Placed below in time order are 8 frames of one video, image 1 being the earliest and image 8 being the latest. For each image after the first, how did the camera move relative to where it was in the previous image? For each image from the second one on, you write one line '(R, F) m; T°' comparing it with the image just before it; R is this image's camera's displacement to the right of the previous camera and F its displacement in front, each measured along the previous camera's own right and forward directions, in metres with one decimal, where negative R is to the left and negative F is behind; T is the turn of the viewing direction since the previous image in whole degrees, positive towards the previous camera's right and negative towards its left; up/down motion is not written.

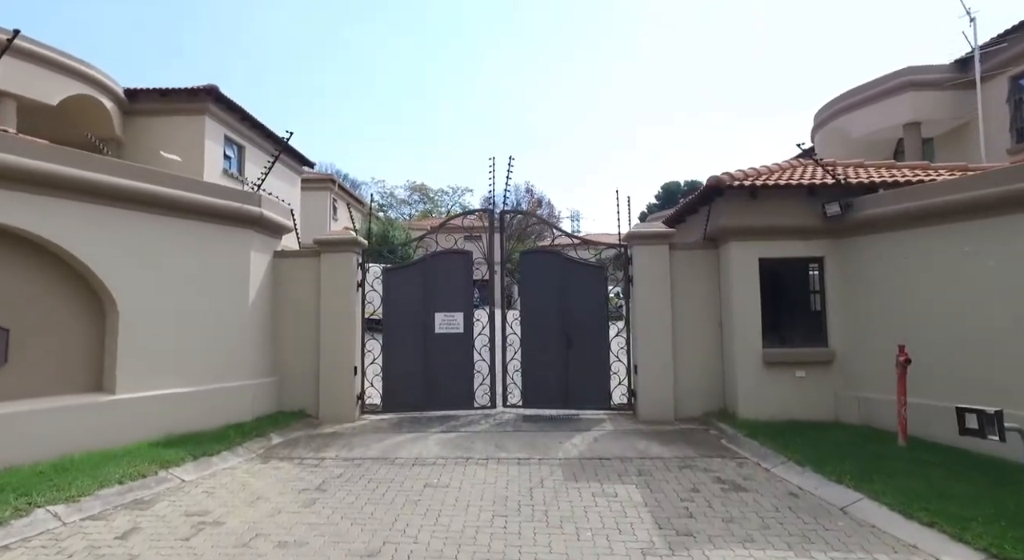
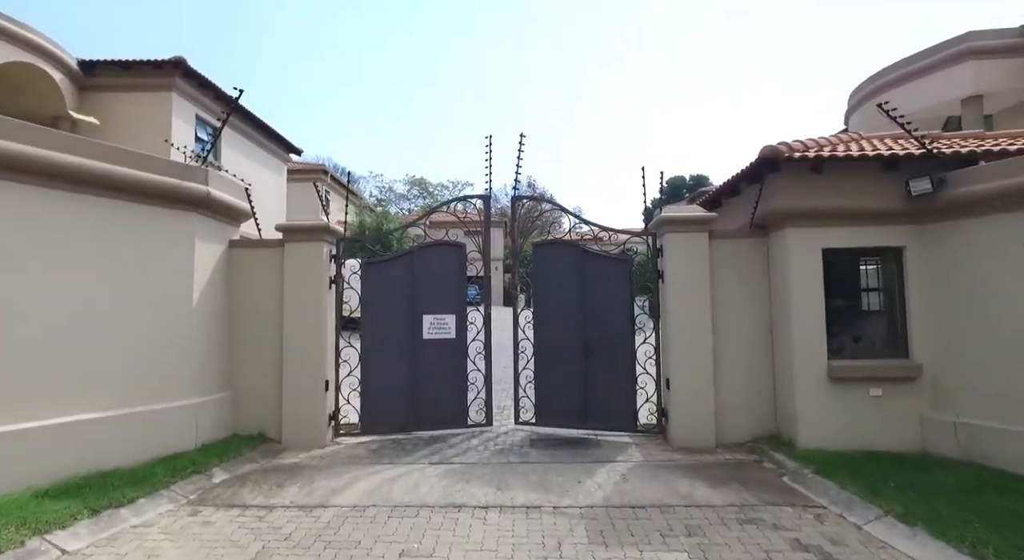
(0.0, +1.5) m; 0°
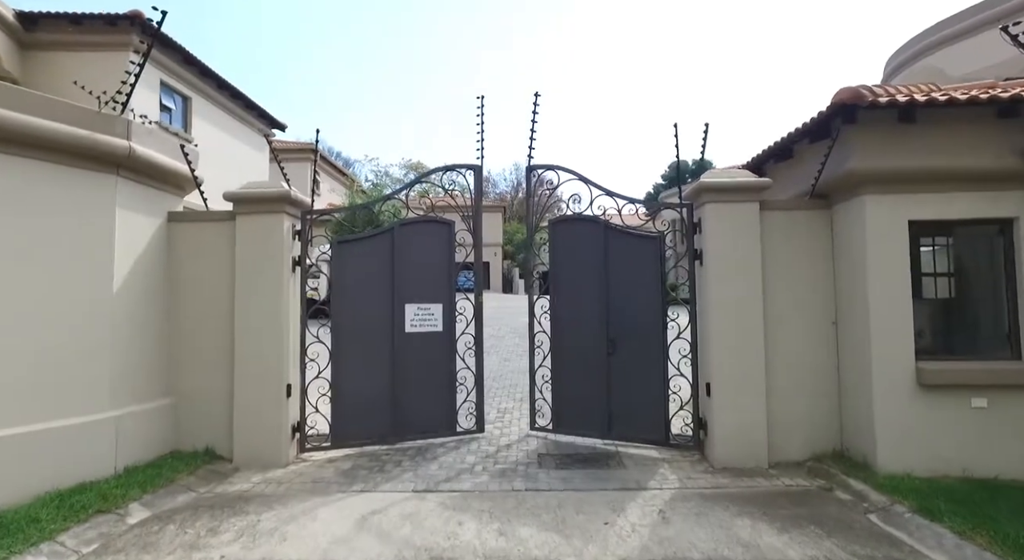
(-0.1, +1.3) m; 0°
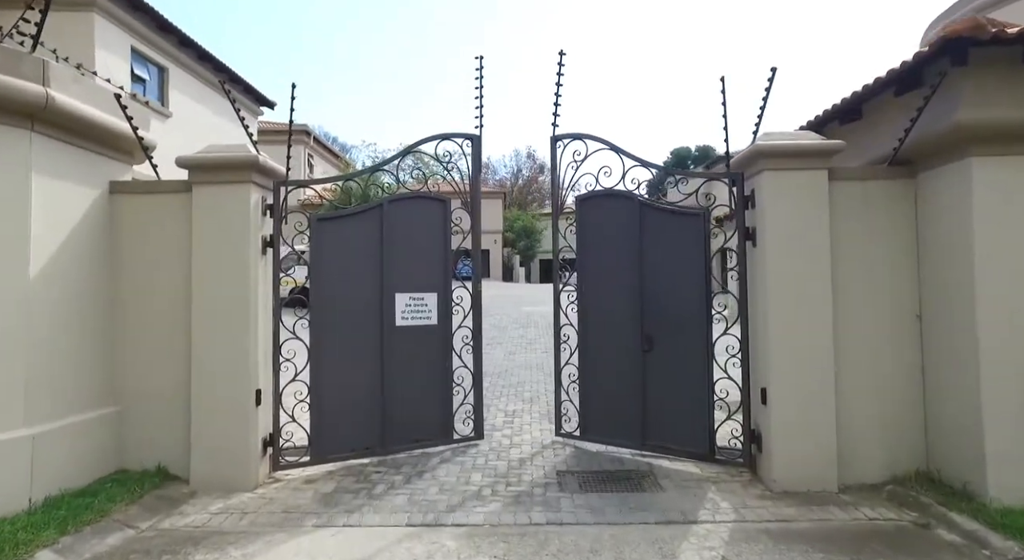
(-0.1, +1.0) m; 0°
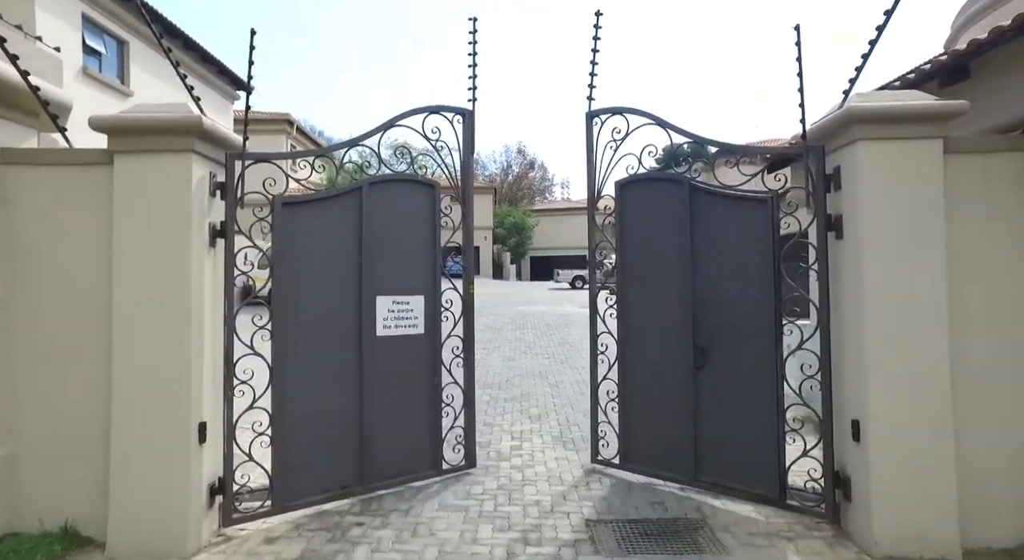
(-0.2, +1.1) m; +1°
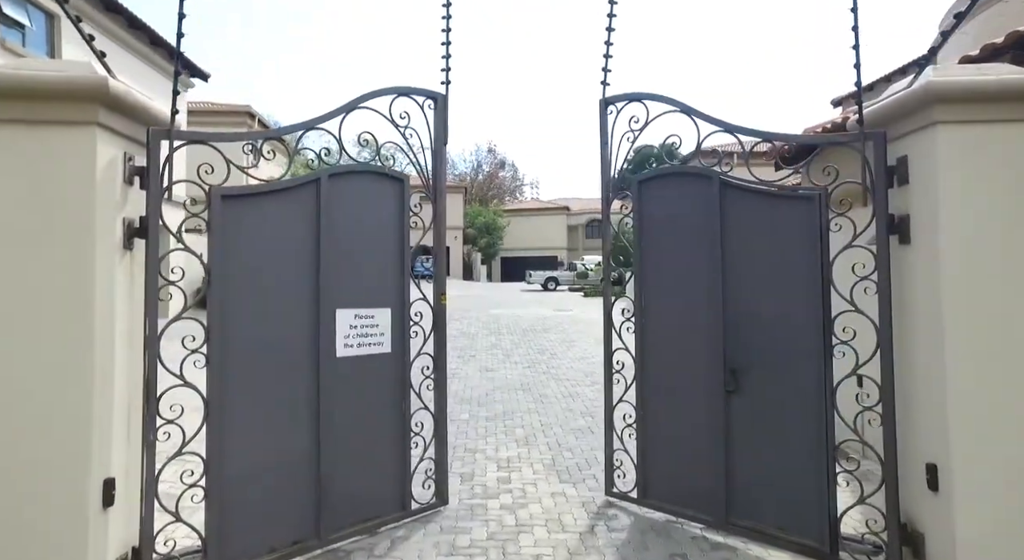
(-0.2, +0.8) m; +3°
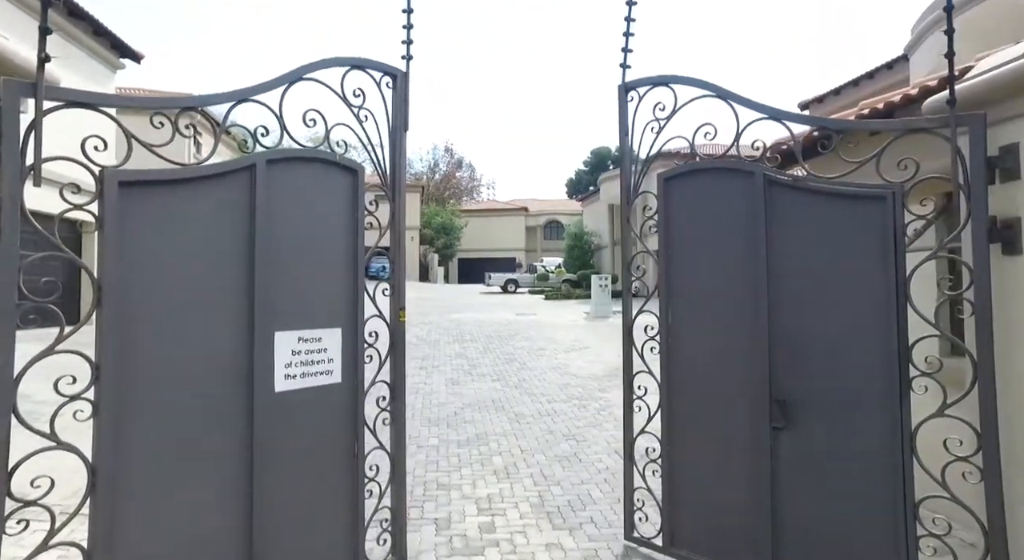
(-0.2, +0.8) m; +4°
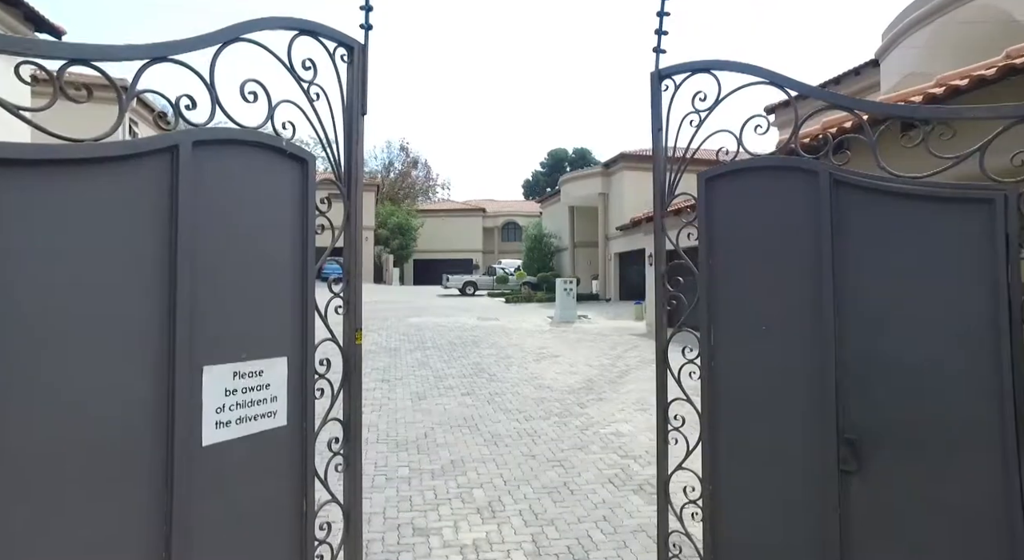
(-0.3, +0.7) m; +4°
